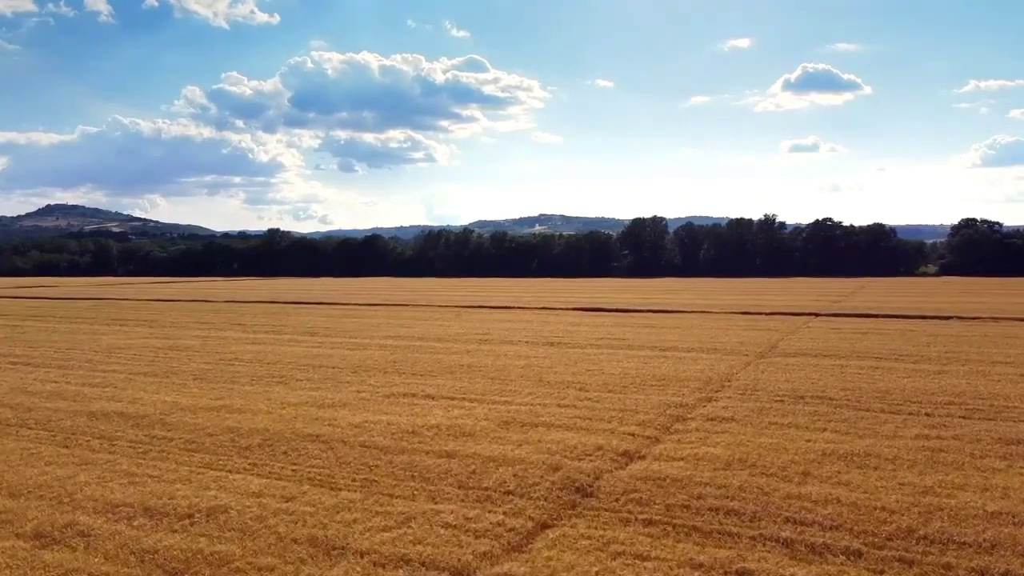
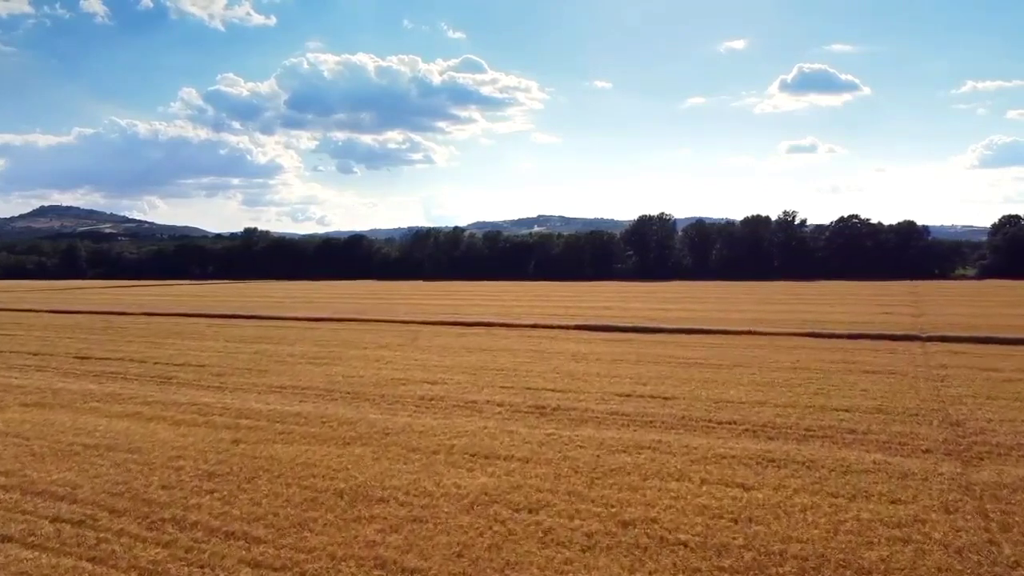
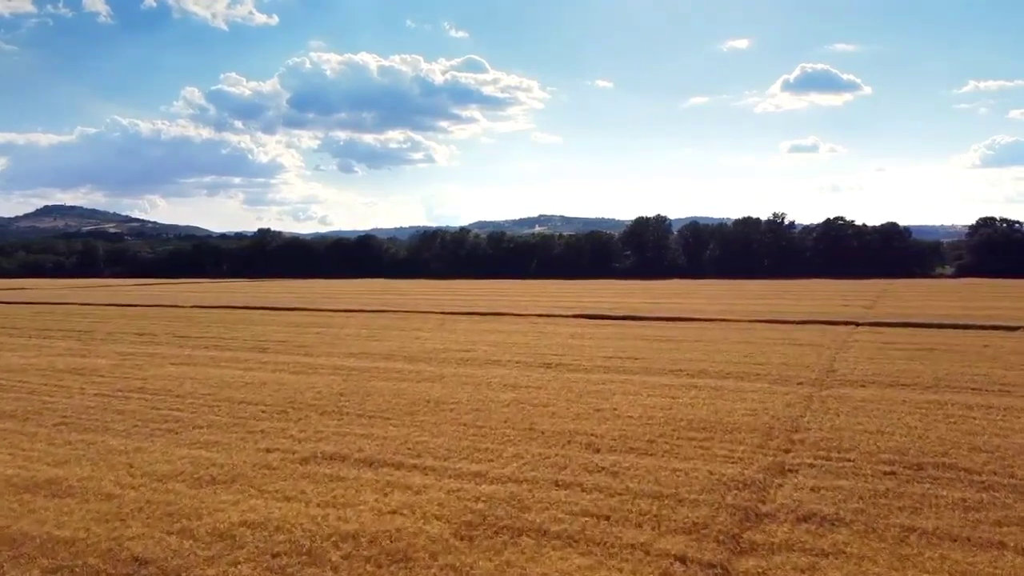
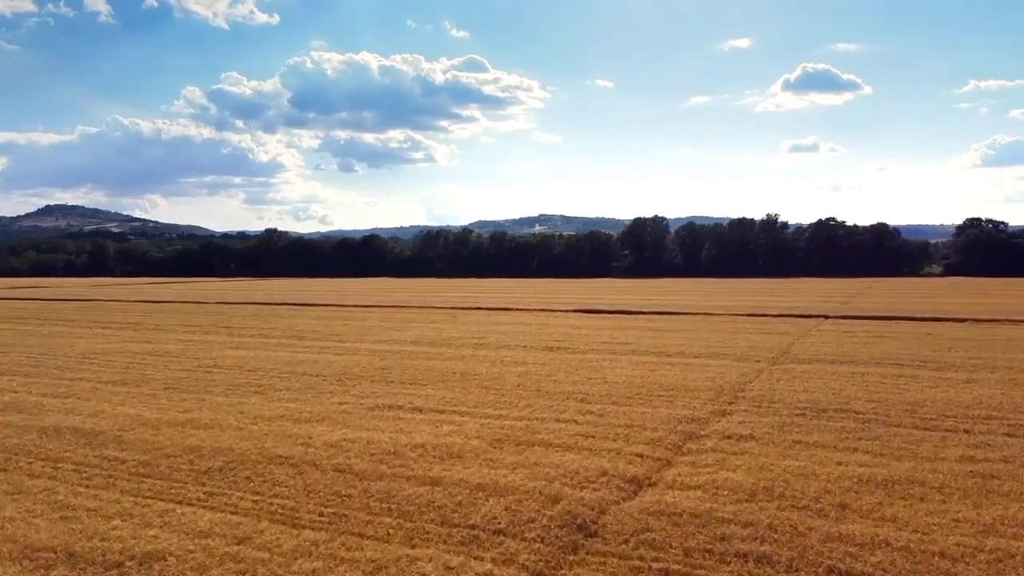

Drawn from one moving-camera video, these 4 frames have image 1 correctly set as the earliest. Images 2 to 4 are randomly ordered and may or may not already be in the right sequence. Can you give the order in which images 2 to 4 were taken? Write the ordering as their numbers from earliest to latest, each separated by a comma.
4, 3, 2
